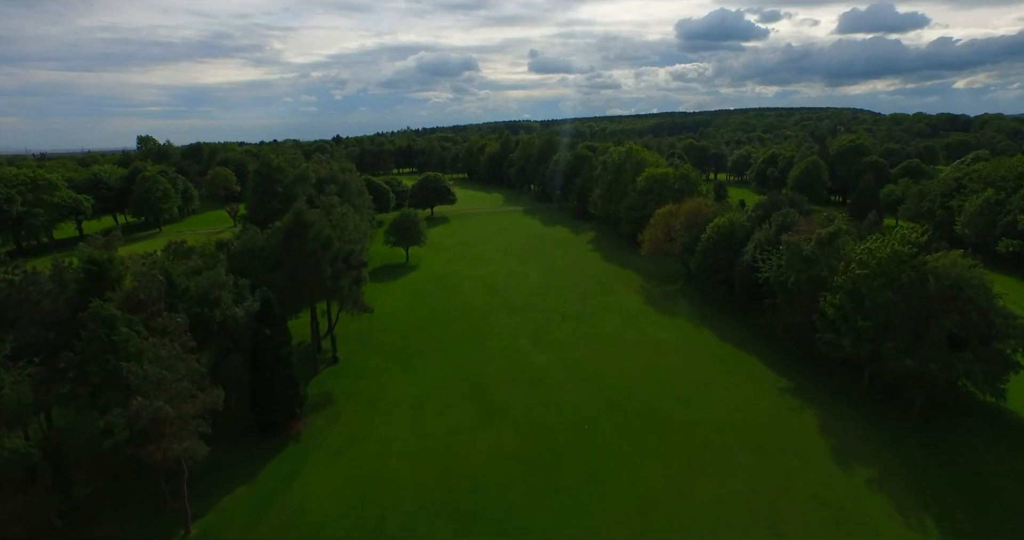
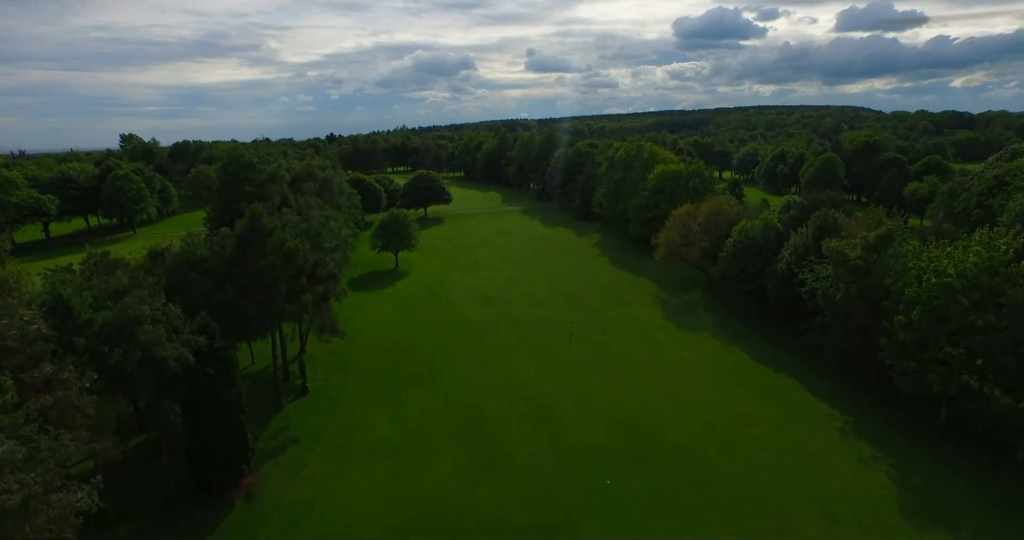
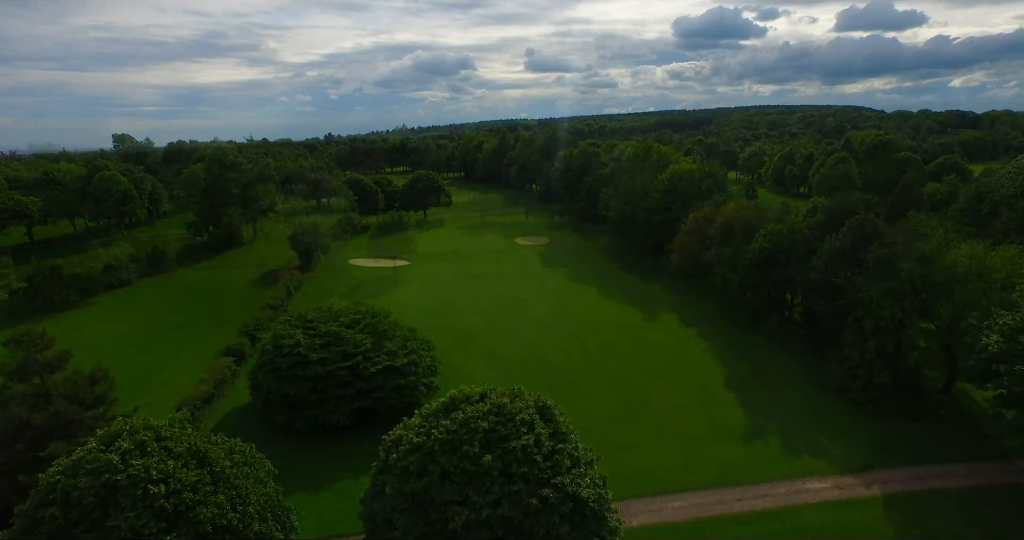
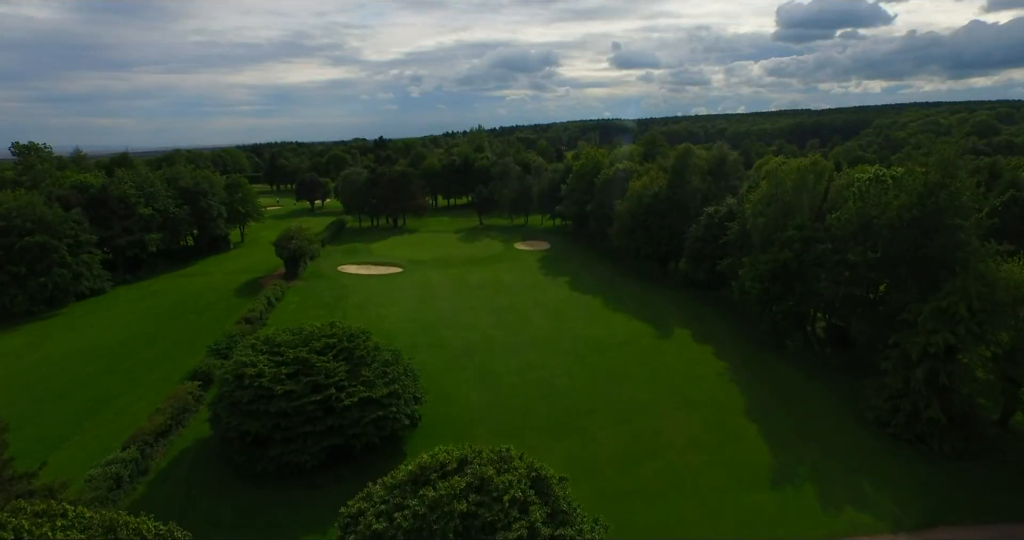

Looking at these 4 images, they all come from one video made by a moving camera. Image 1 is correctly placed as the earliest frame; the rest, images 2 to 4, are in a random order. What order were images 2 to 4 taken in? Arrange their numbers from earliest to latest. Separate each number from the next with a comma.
2, 3, 4
